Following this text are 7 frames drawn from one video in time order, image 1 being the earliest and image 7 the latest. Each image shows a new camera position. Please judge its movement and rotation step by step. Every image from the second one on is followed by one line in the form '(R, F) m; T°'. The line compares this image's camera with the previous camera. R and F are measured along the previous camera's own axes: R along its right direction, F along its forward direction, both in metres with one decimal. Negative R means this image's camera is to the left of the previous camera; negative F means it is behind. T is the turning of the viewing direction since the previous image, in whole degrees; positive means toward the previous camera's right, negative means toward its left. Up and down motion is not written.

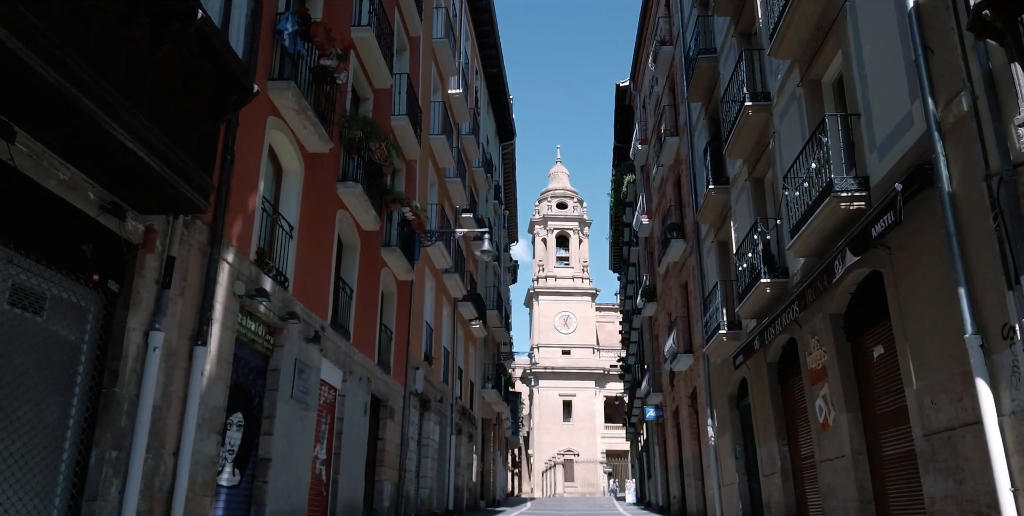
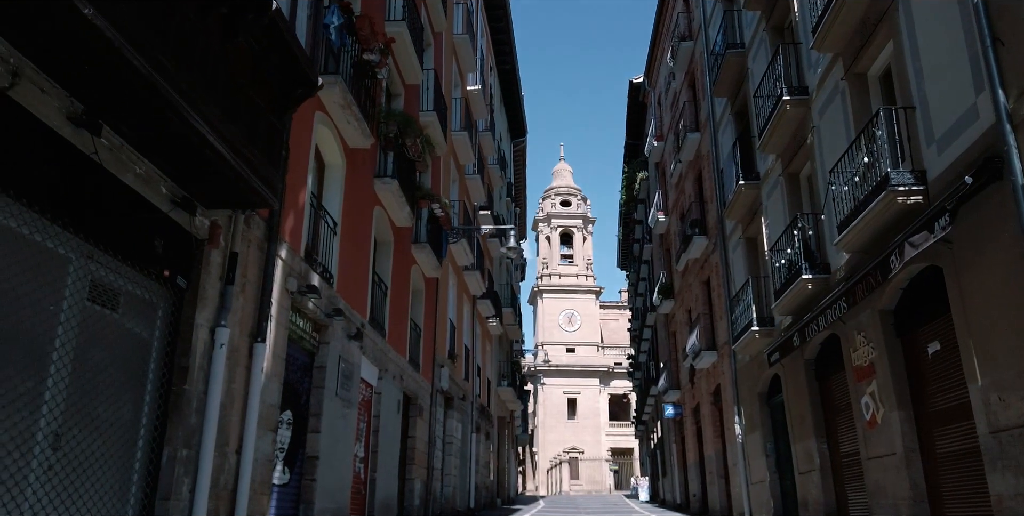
(-0.6, +0.1) m; 0°
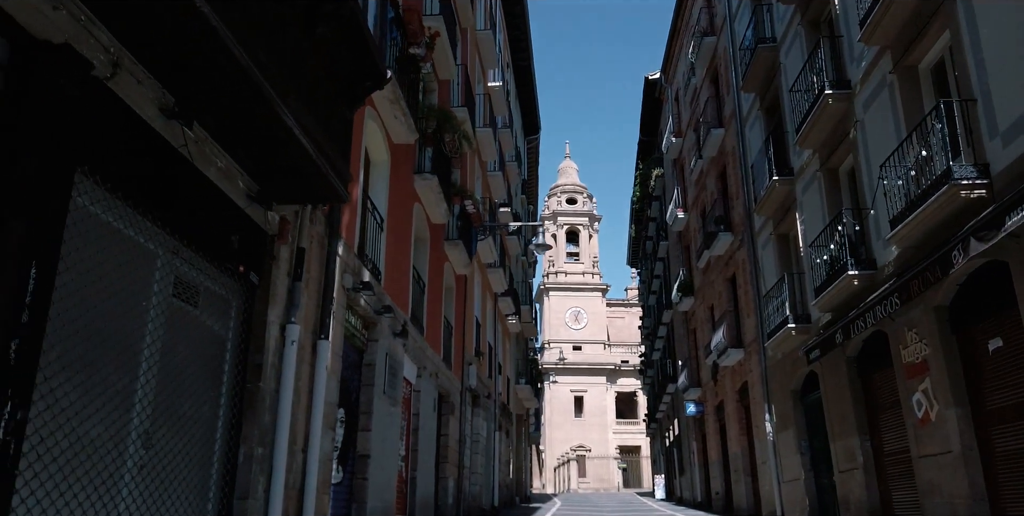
(-0.6, +0.1) m; 0°
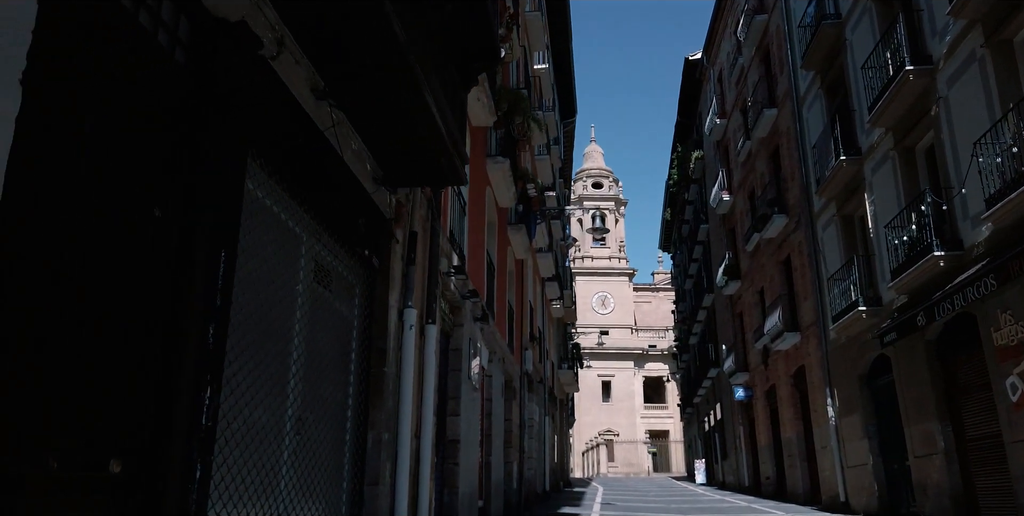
(-0.8, +0.1) m; -2°
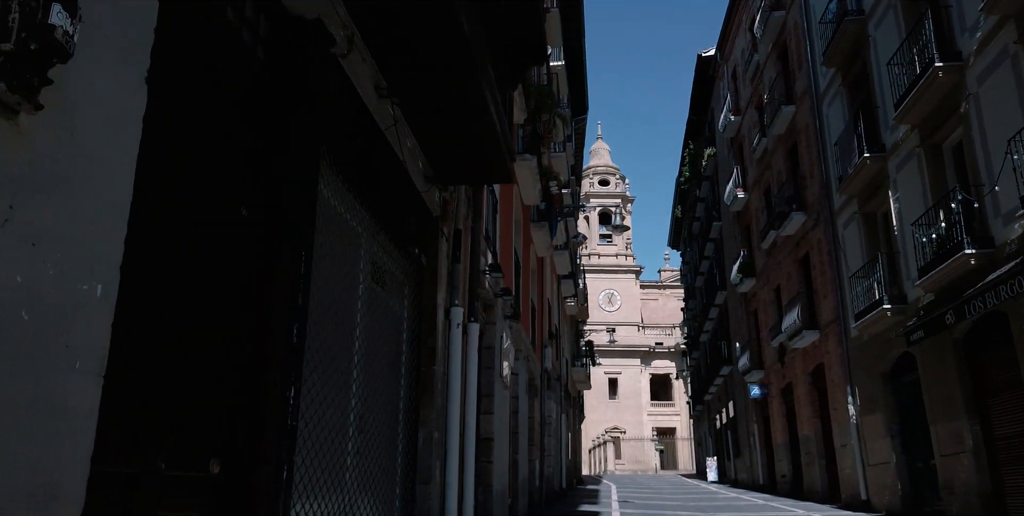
(-0.3, 0.0) m; 0°
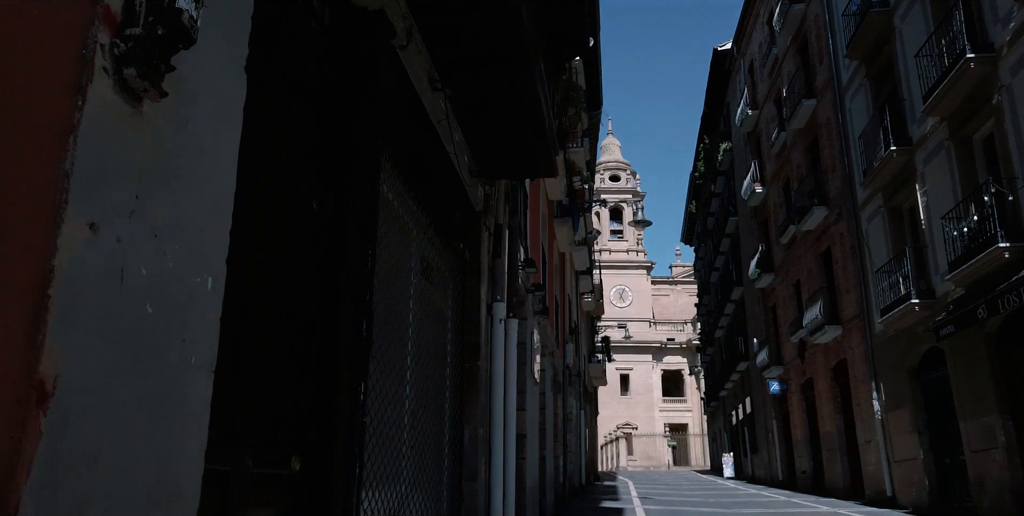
(-0.3, +0.1) m; -1°
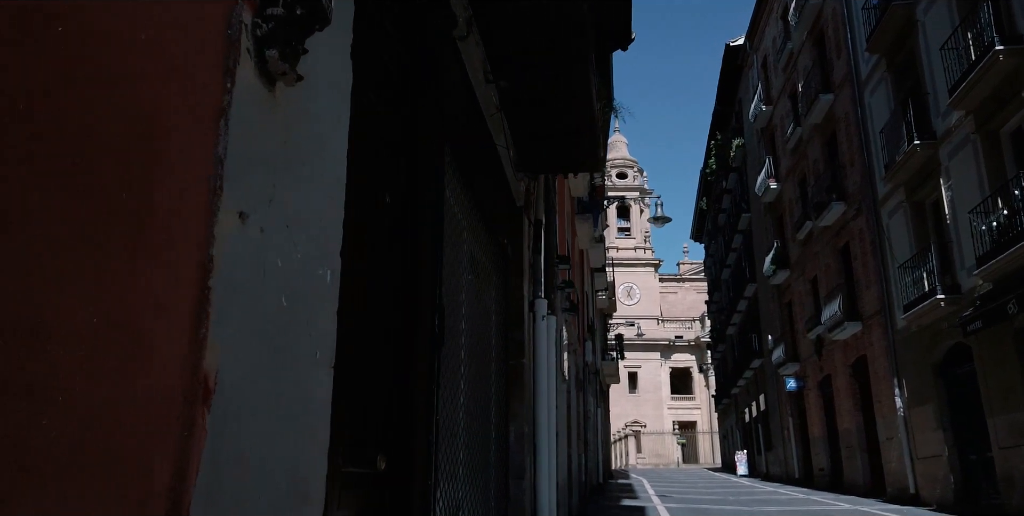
(-0.3, +0.1) m; -1°
